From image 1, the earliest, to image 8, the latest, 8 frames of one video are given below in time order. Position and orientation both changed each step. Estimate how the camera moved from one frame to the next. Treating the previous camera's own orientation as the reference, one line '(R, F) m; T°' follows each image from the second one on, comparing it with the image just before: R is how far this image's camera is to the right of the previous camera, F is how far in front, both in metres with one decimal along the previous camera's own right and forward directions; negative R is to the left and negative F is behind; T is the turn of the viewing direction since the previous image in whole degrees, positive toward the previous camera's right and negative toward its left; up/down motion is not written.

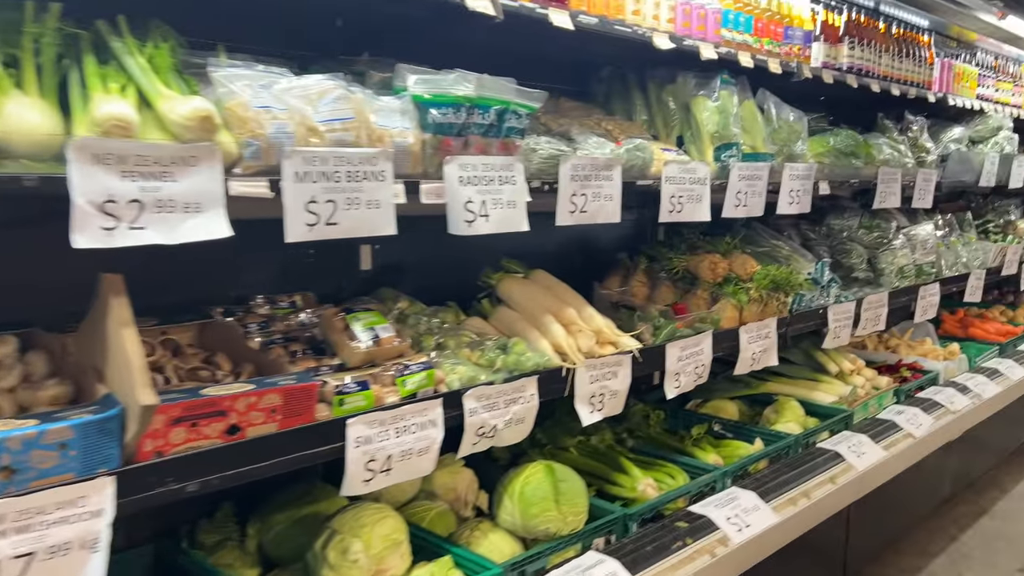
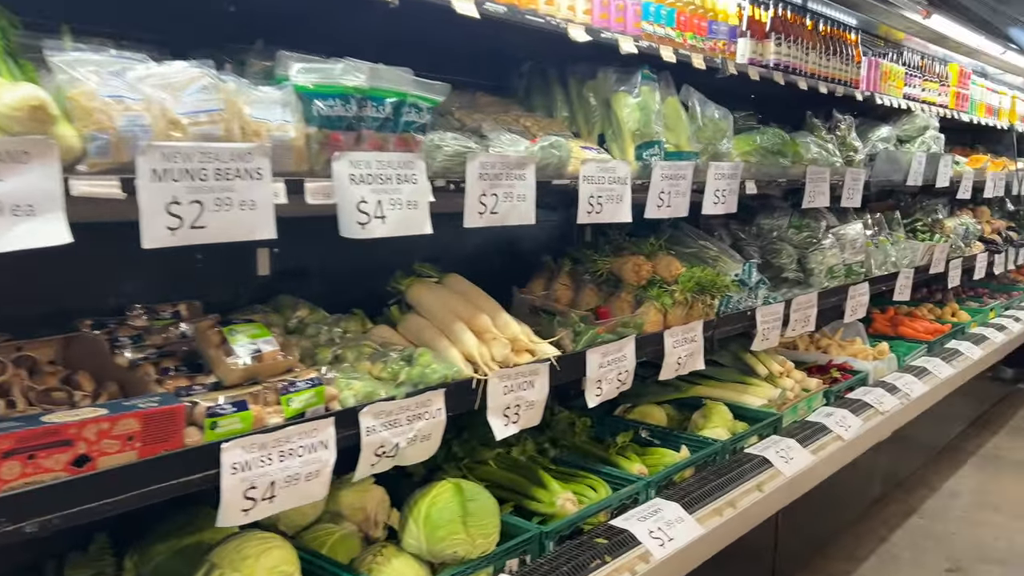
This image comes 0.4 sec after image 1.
(+0.1, +0.1) m; +4°
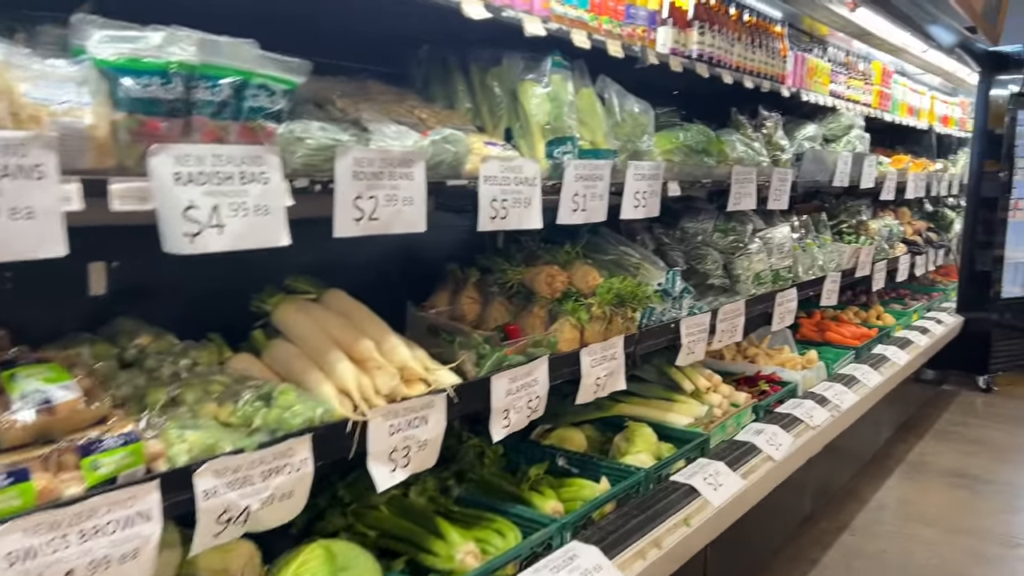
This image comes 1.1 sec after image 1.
(+0.1, +0.2) m; +5°
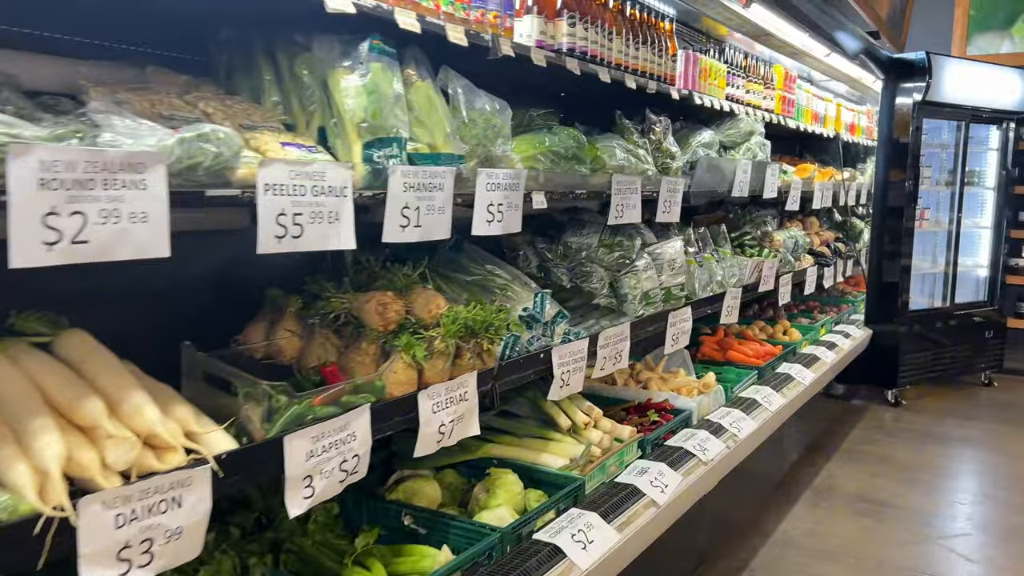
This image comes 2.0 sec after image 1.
(+0.2, +0.3) m; +5°
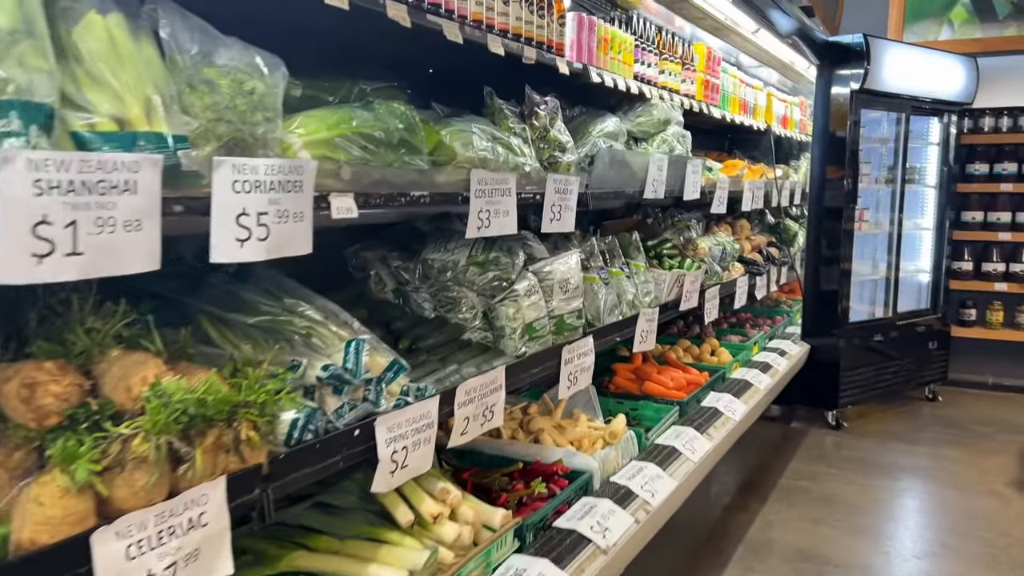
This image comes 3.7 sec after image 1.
(+0.2, +0.6) m; +4°
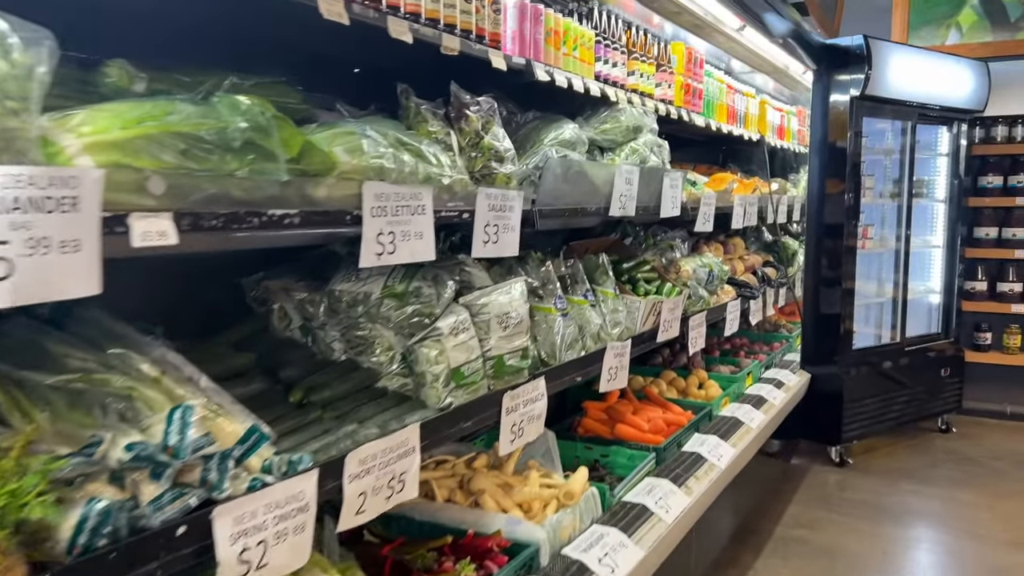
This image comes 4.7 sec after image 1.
(+0.2, +0.3) m; -1°
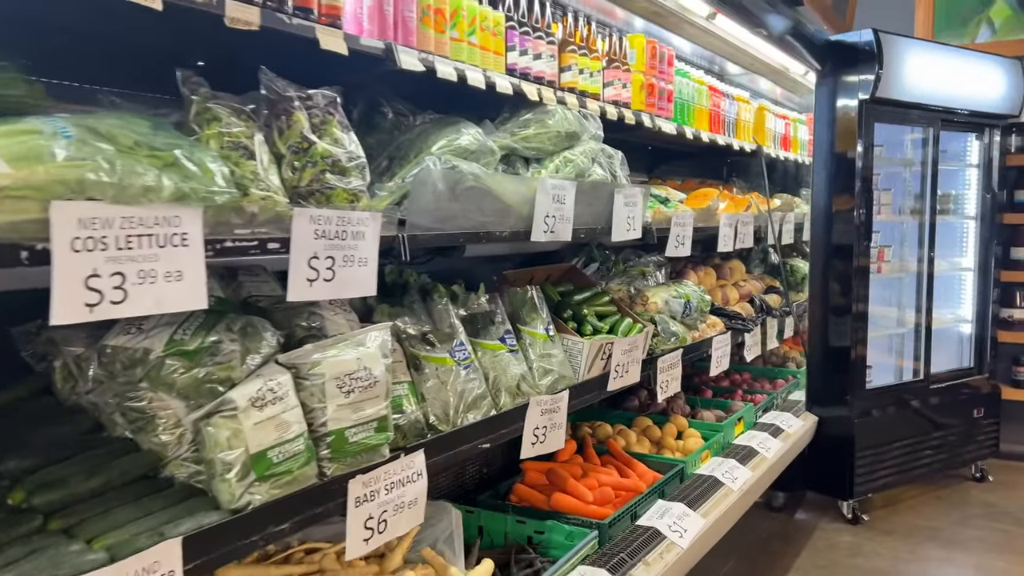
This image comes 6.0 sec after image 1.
(+0.3, +0.4) m; -3°
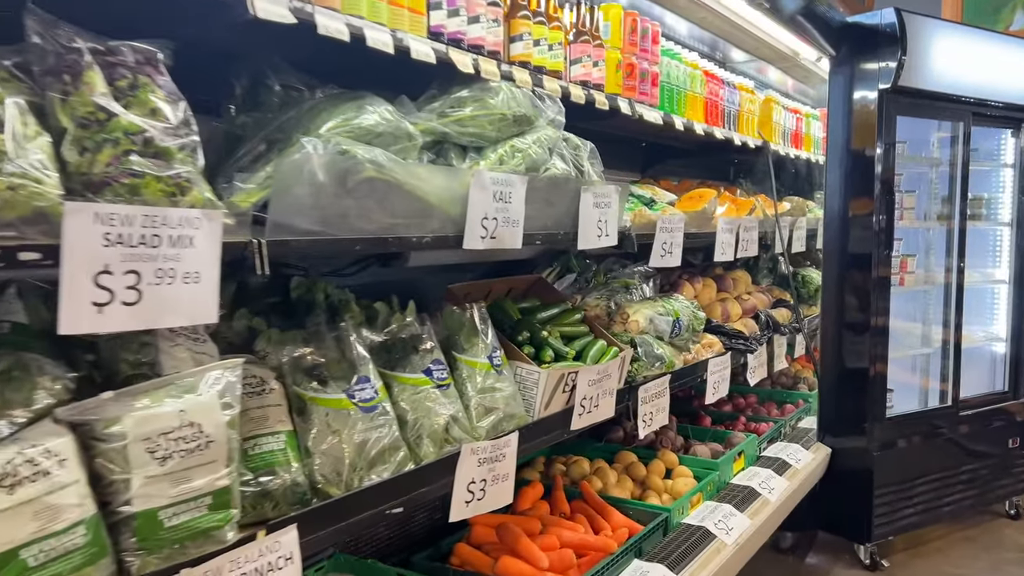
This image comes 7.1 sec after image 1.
(+0.2, +0.3) m; -1°
